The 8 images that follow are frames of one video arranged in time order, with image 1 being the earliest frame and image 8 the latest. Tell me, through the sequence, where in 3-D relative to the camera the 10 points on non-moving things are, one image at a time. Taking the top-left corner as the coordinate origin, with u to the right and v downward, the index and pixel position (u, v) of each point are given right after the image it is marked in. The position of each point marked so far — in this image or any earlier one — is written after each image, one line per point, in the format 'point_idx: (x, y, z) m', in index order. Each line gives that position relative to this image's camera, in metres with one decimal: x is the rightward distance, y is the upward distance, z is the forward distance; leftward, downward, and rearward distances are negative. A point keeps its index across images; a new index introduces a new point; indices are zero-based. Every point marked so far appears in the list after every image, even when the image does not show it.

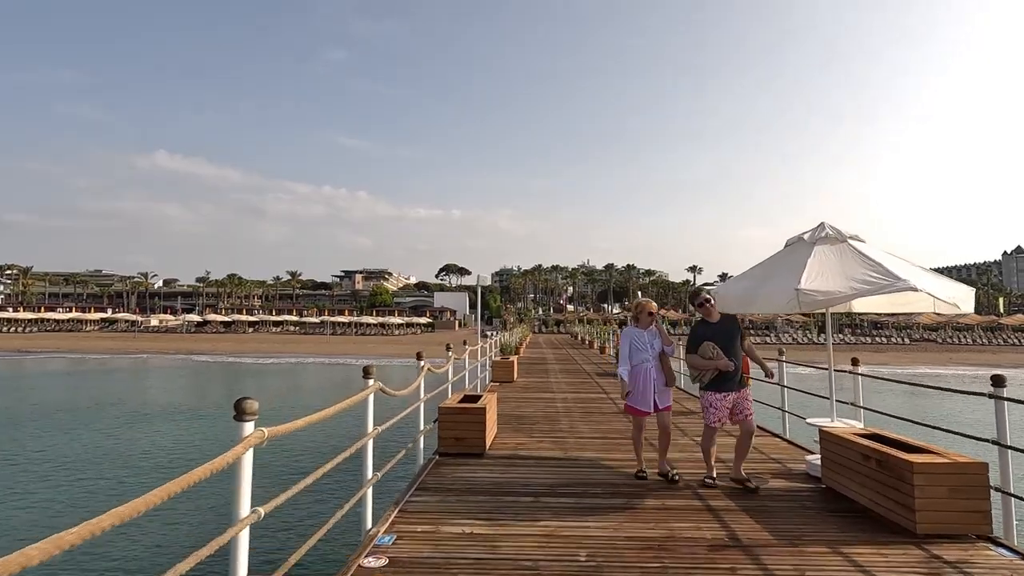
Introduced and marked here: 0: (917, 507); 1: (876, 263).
0: (+2.3, -1.2, +3.5) m
1: (+2.6, +0.2, +4.4) m
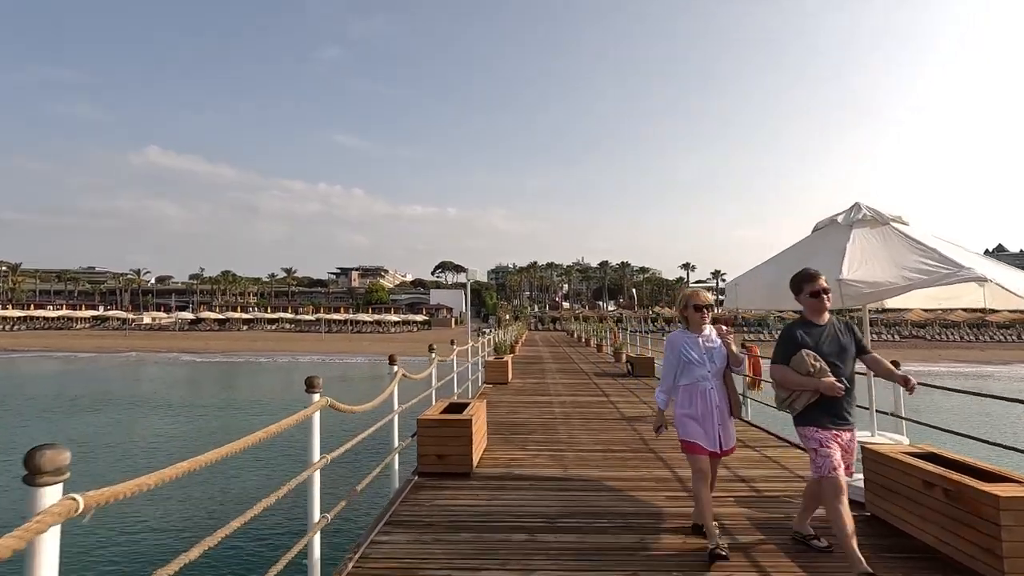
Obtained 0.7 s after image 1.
0: (+2.2, -1.2, +2.8) m
1: (+2.5, +0.2, +3.7) m
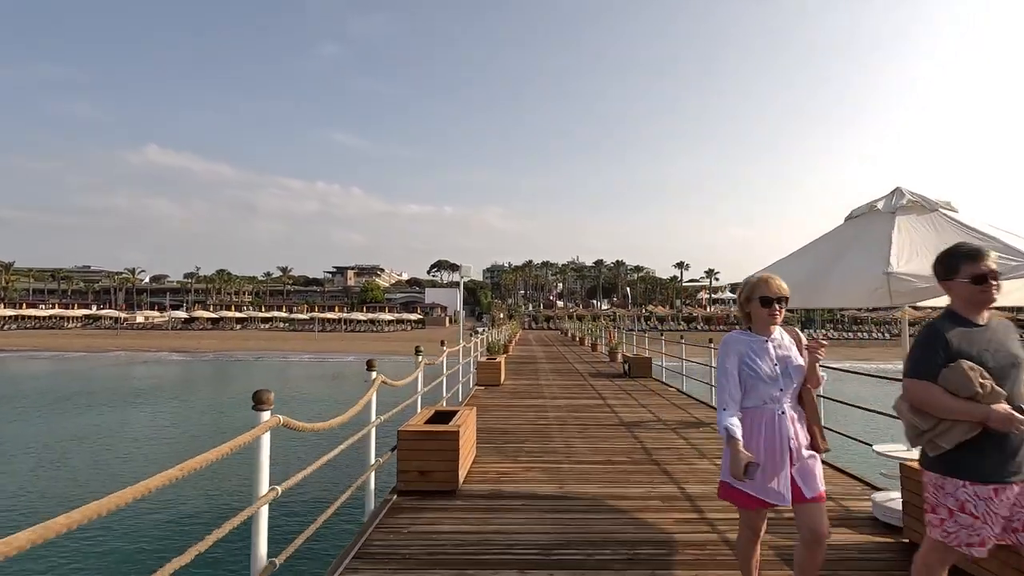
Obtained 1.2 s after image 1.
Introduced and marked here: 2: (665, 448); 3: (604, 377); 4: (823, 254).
0: (+2.2, -1.2, +2.3) m
1: (+2.5, +0.3, +3.2) m
2: (+1.4, -1.5, +5.7) m
3: (+1.9, -1.9, +12.5) m
4: (+1.8, +0.2, +3.6) m
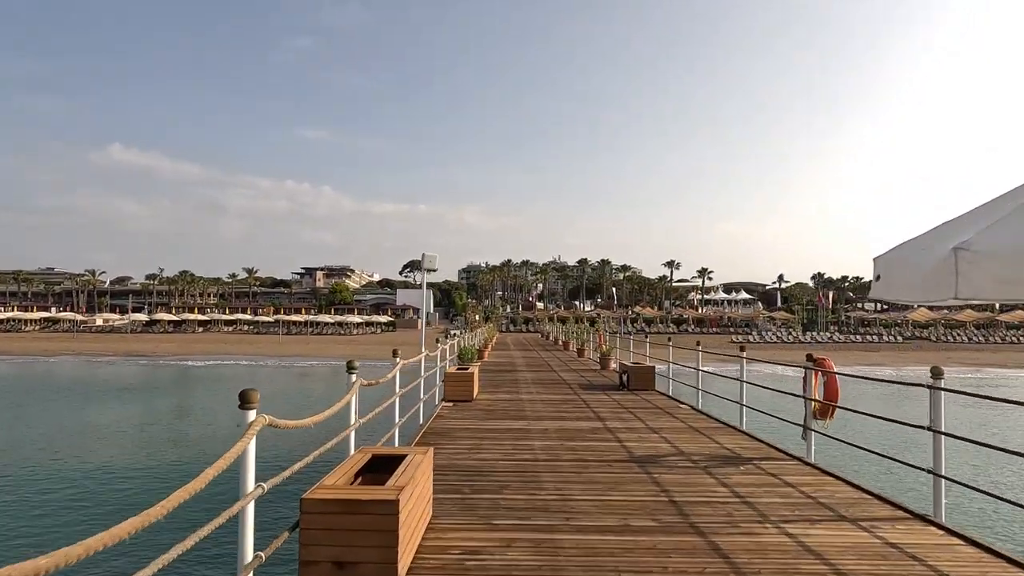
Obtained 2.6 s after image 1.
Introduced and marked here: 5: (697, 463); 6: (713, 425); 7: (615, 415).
0: (+2.2, -1.1, +0.7) m
1: (+2.4, +0.4, +1.6) m
2: (+1.3, -1.4, +4.1) m
3: (+1.4, -1.8, +10.8) m
4: (+1.7, +0.3, +1.9) m
5: (+1.5, -1.5, +5.1) m
6: (+2.4, -1.6, +7.3) m
7: (+1.3, -1.6, +7.9) m
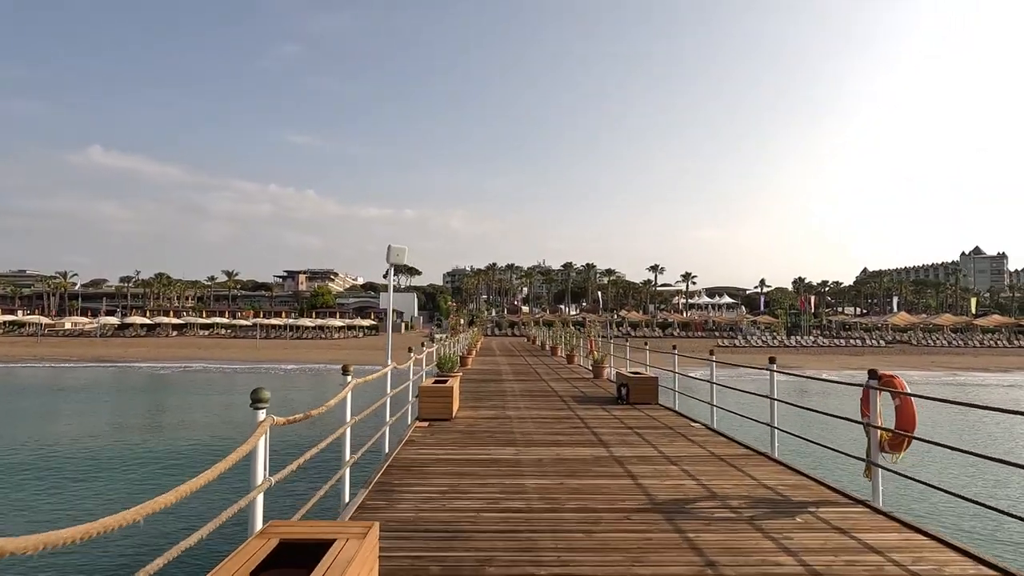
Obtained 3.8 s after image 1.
0: (+2.2, -1.0, -0.5) m
1: (+2.4, +0.4, +0.4) m
2: (+1.2, -1.4, +2.9) m
3: (+1.2, -1.8, +9.6) m
4: (+1.7, +0.3, +0.7) m
5: (+1.5, -1.4, +3.9) m
6: (+2.3, -1.6, +6.1) m
7: (+1.2, -1.6, +6.7) m
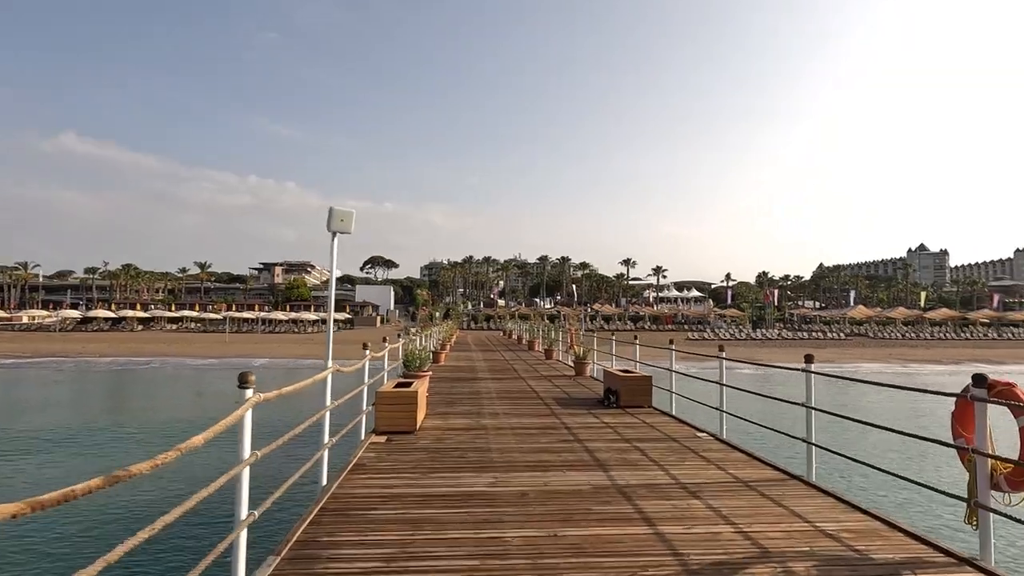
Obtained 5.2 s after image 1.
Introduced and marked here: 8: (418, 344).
0: (+2.2, -1.0, -1.7) m
1: (+2.4, +0.5, -0.8) m
2: (+1.1, -1.3, +1.6) m
3: (+0.9, -1.6, +8.4) m
4: (+1.7, +0.4, -0.5) m
5: (+1.3, -1.3, +2.7) m
6: (+2.1, -1.5, +4.9) m
7: (+1.0, -1.5, +5.5) m
8: (-1.8, -1.1, +11.6) m
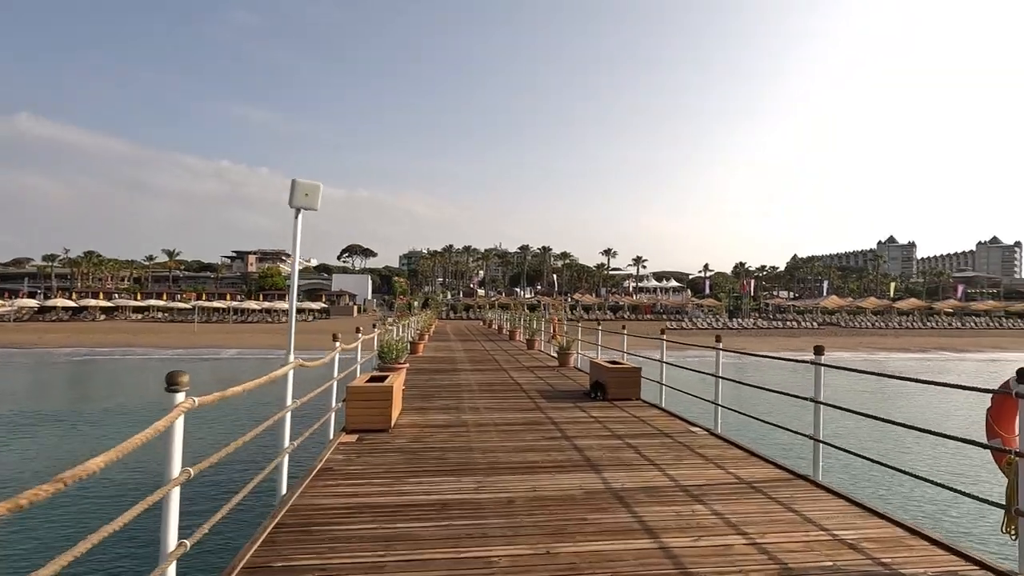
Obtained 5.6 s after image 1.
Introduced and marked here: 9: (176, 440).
0: (+2.3, -1.0, -2.0) m
1: (+2.5, +0.5, -1.2) m
2: (+1.1, -1.2, +1.2) m
3: (+0.7, -1.5, +8.0) m
4: (+1.8, +0.4, -0.9) m
5: (+1.3, -1.3, +2.3) m
6: (+2.0, -1.4, +4.6) m
7: (+0.8, -1.4, +5.1) m
8: (-2.1, -0.9, +11.1) m
9: (-1.2, -0.6, +2.3) m
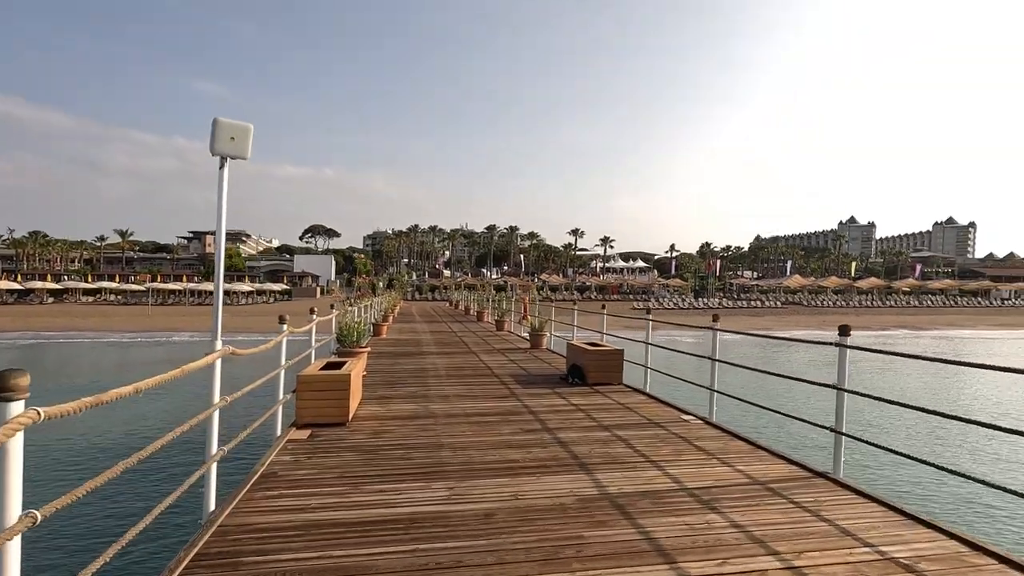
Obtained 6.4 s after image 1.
0: (+2.6, -1.0, -2.6) m
1: (+2.7, +0.5, -1.8) m
2: (+1.2, -1.2, +0.6) m
3: (+0.3, -1.2, +7.4) m
4: (+1.9, +0.4, -1.5) m
5: (+1.3, -1.1, +1.7) m
6: (+1.8, -1.2, +4.0) m
7: (+0.6, -1.2, +4.4) m
8: (-2.6, -0.5, +10.3) m
9: (-1.3, -0.5, +1.5) m
